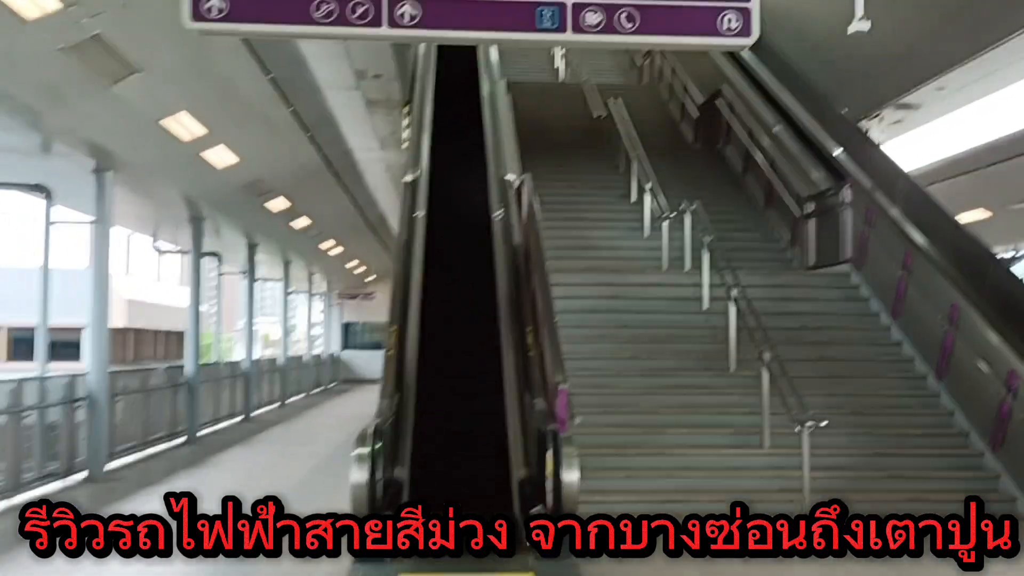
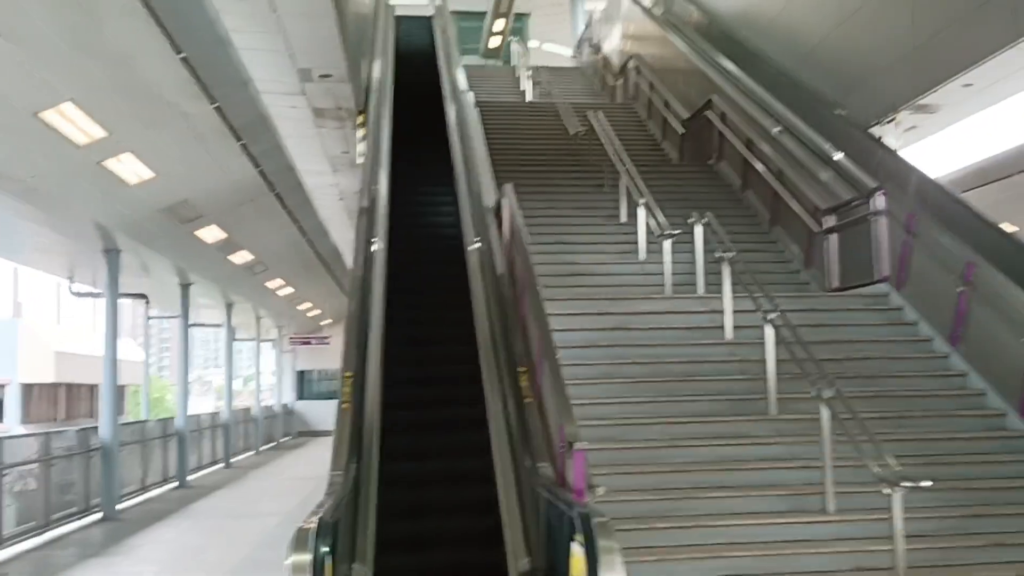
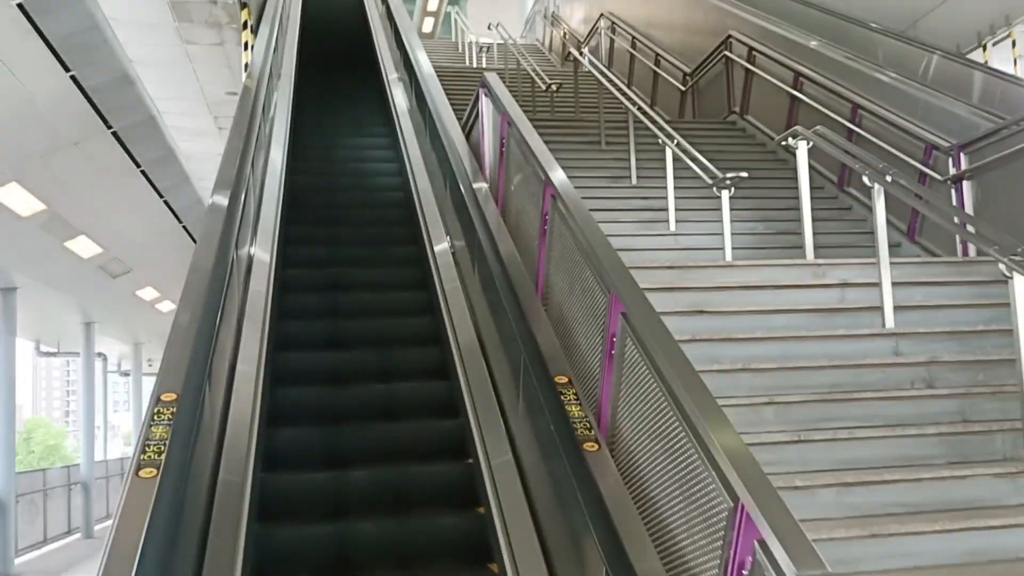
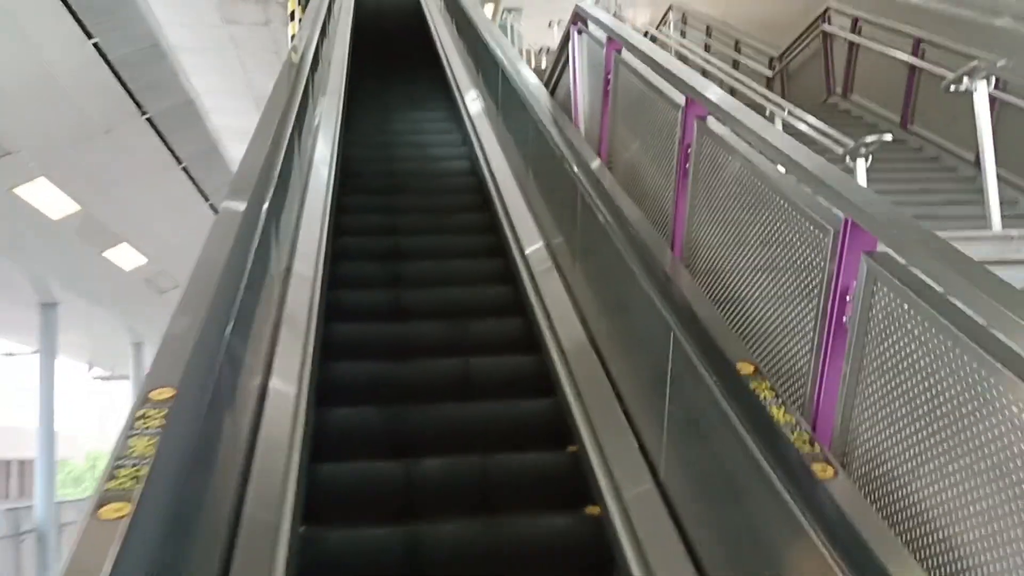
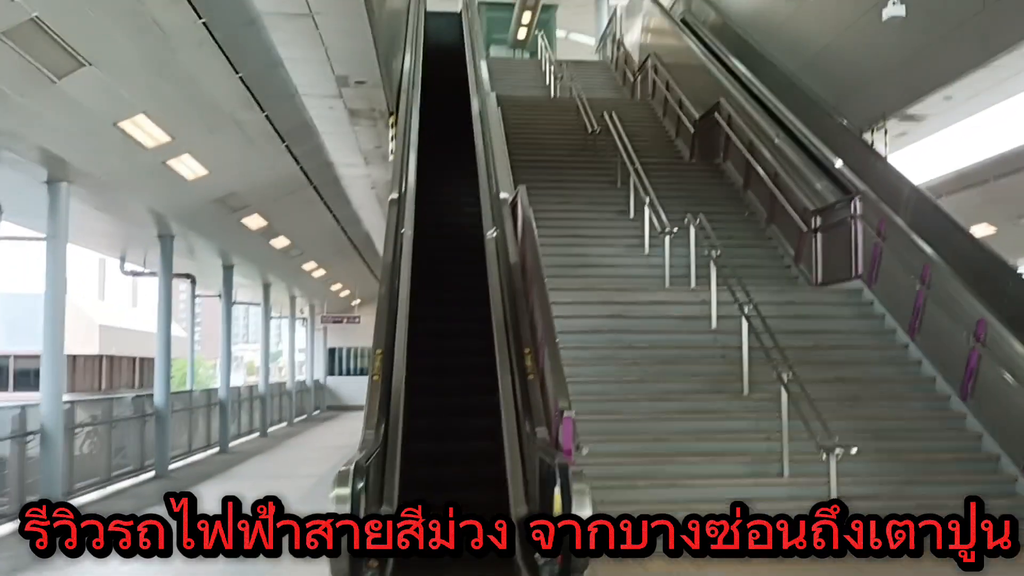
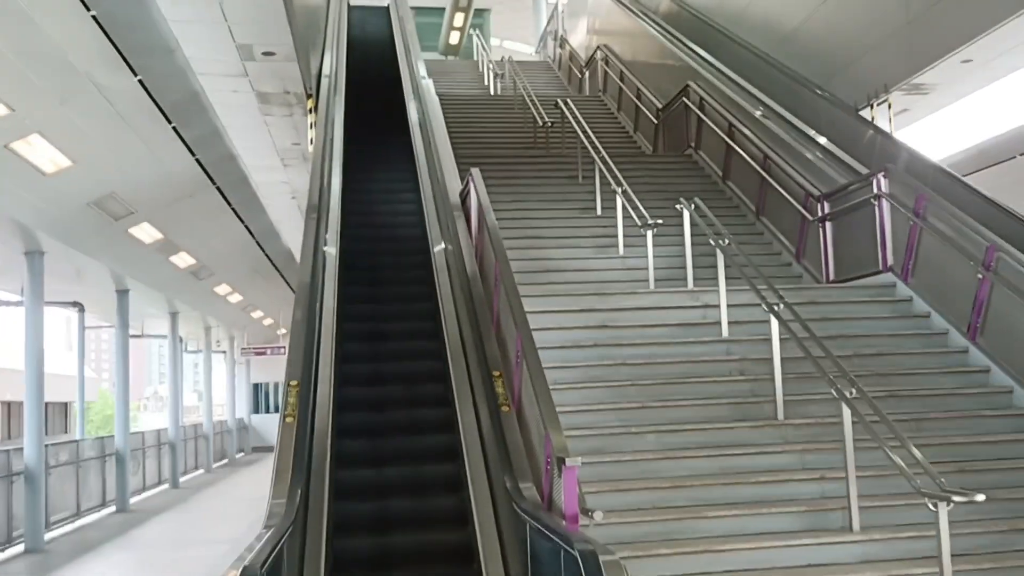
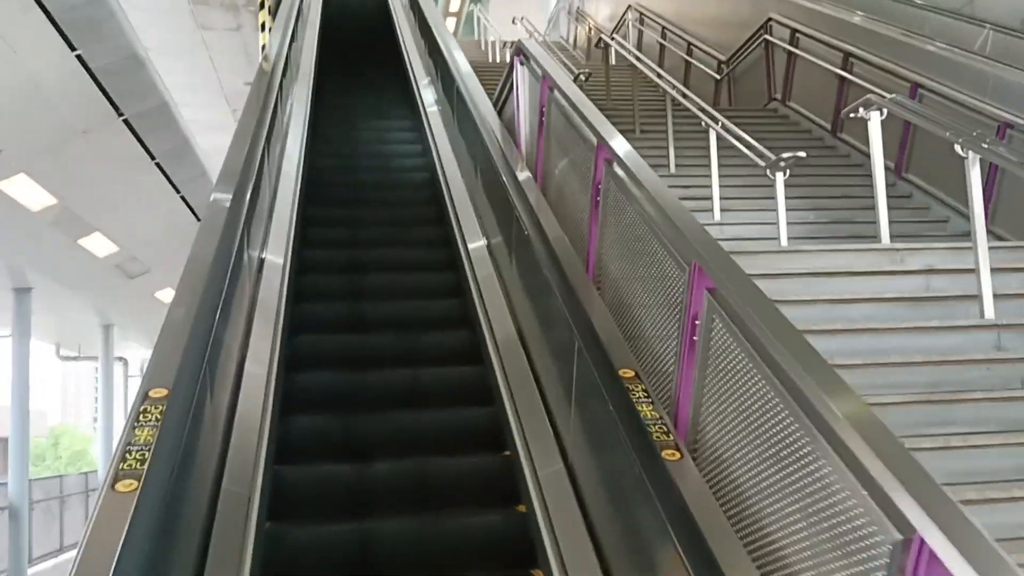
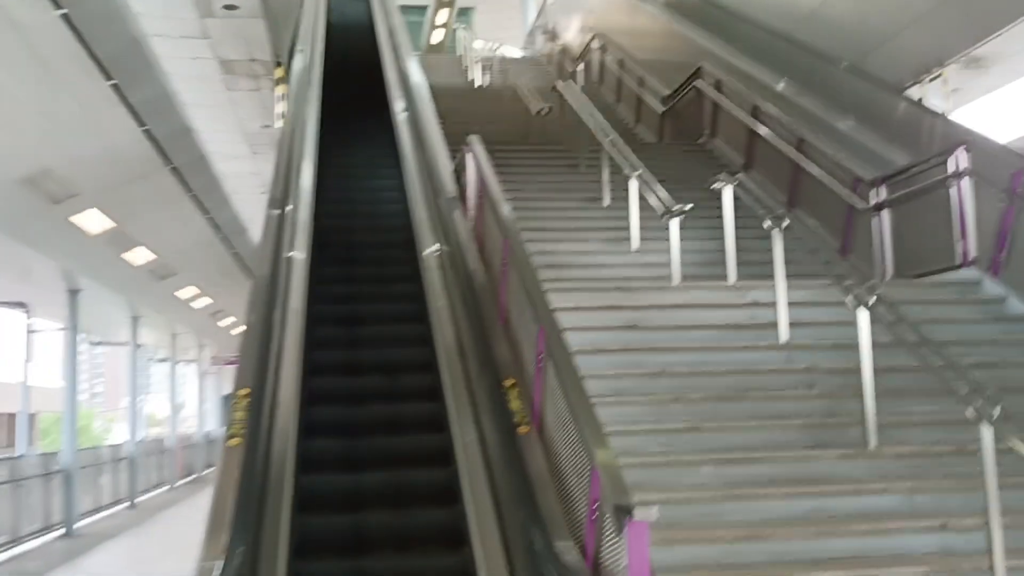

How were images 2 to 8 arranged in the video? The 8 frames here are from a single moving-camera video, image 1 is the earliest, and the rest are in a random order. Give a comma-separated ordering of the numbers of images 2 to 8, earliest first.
5, 2, 6, 8, 3, 7, 4
